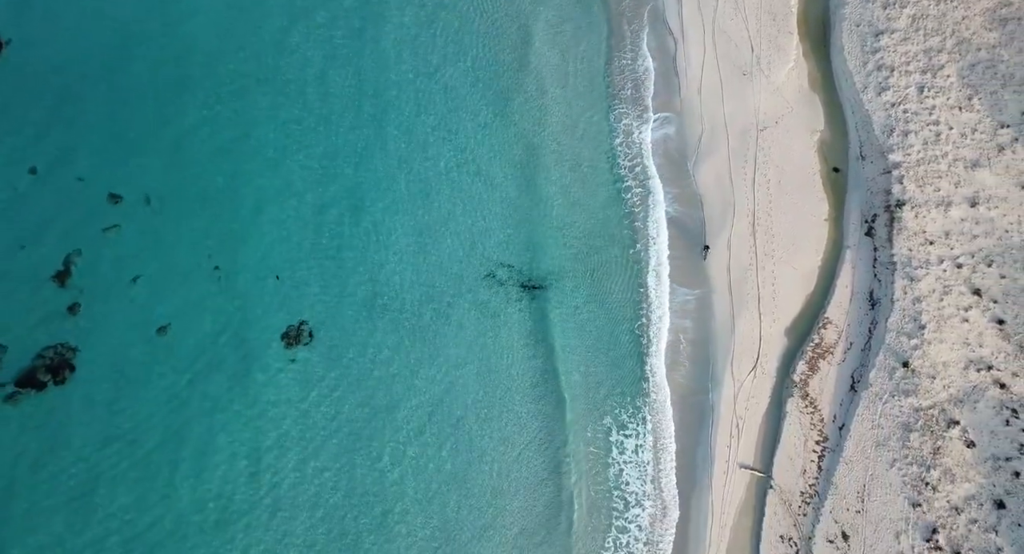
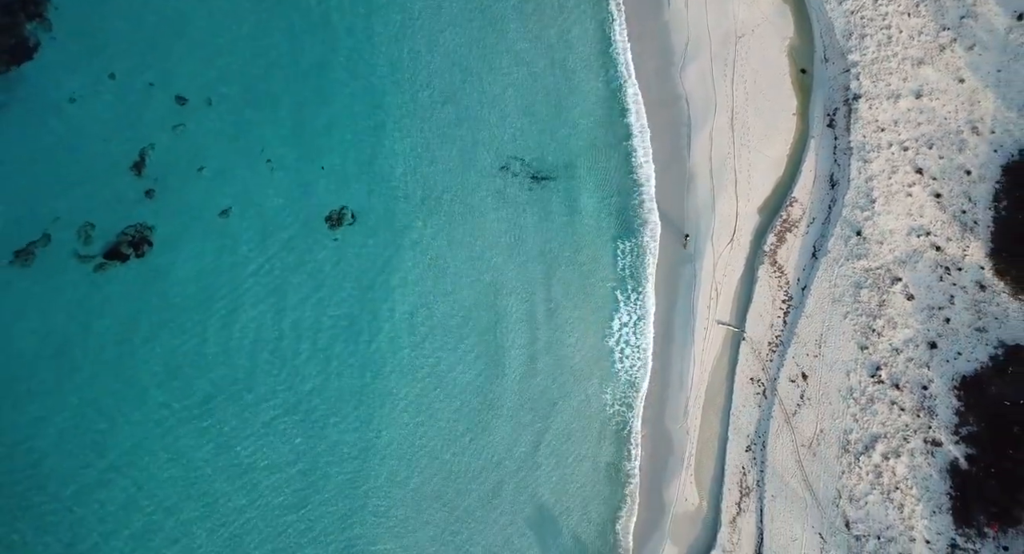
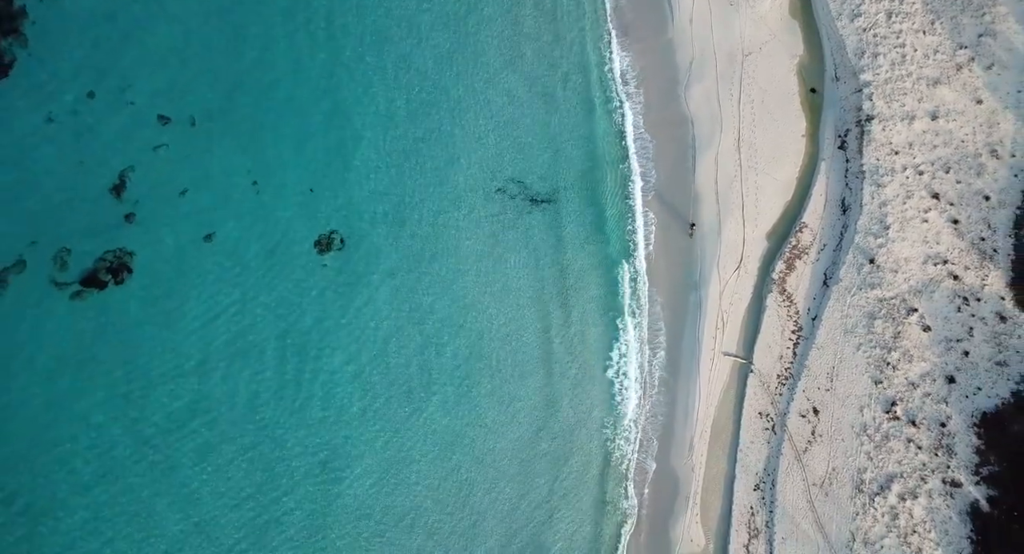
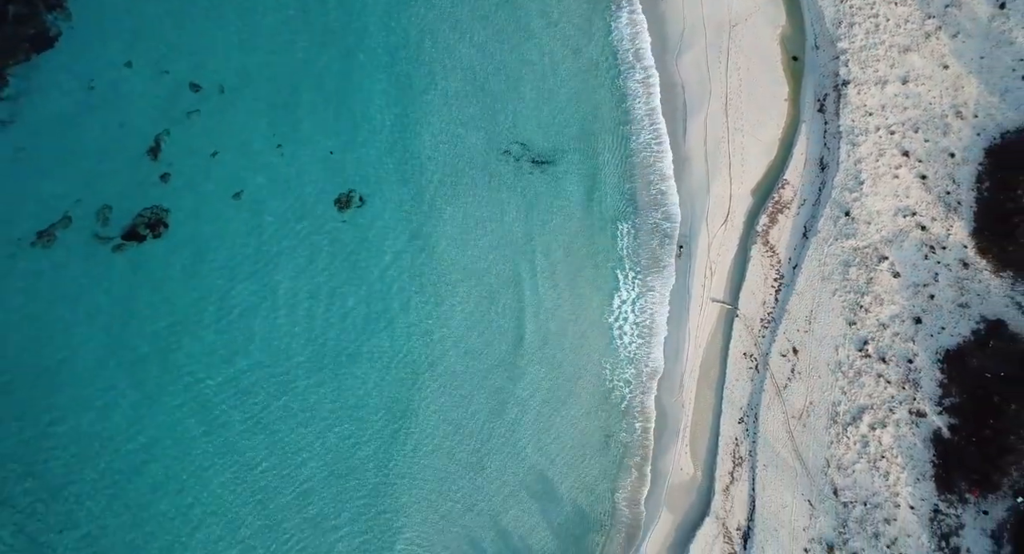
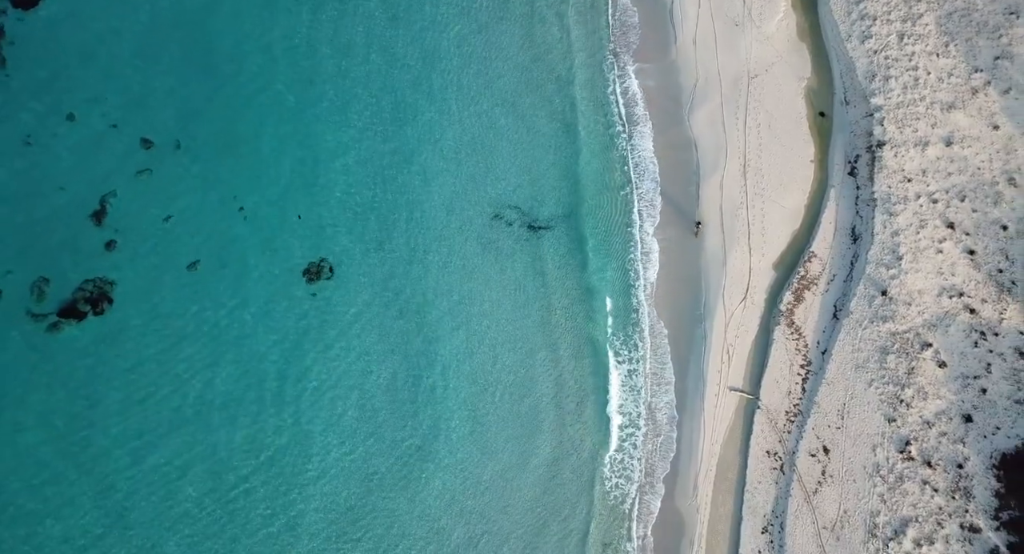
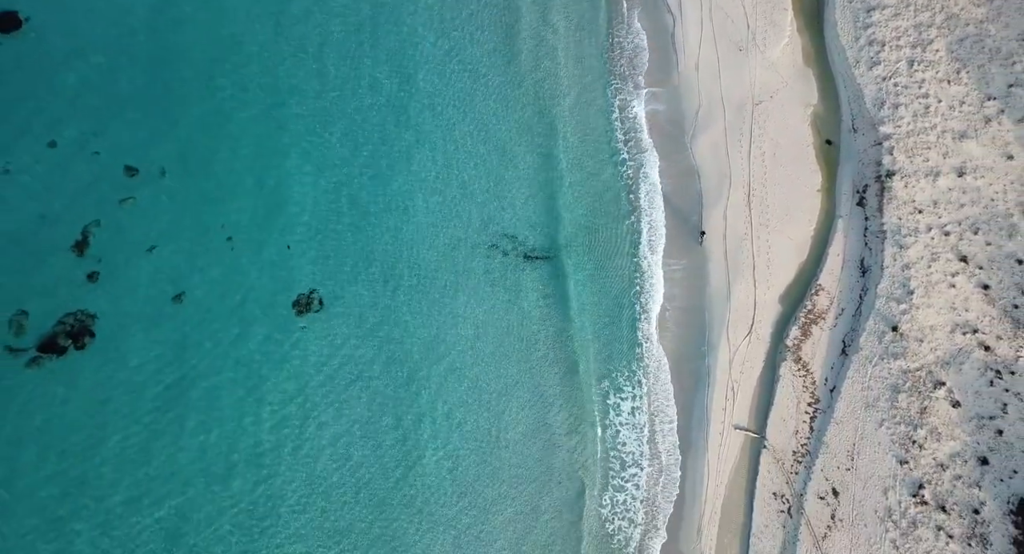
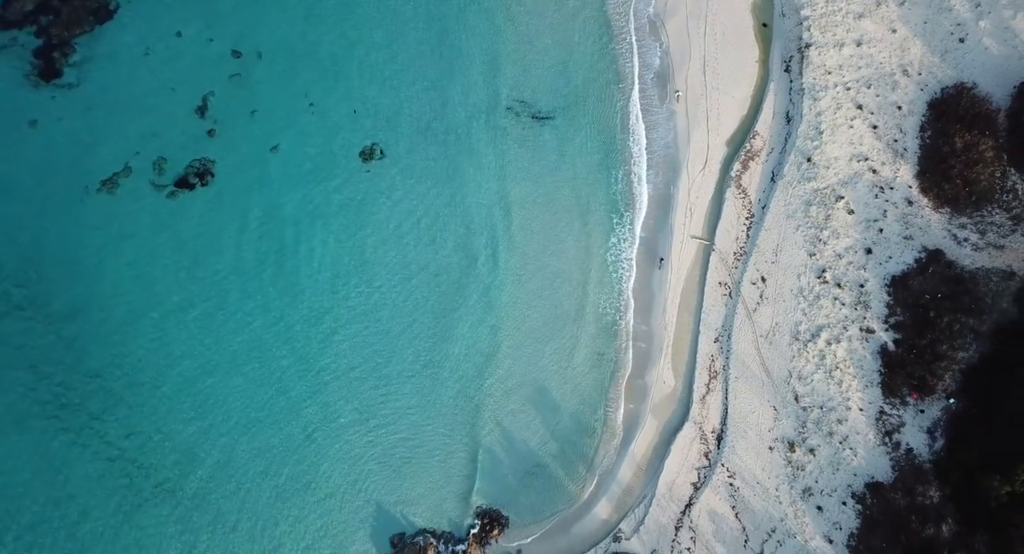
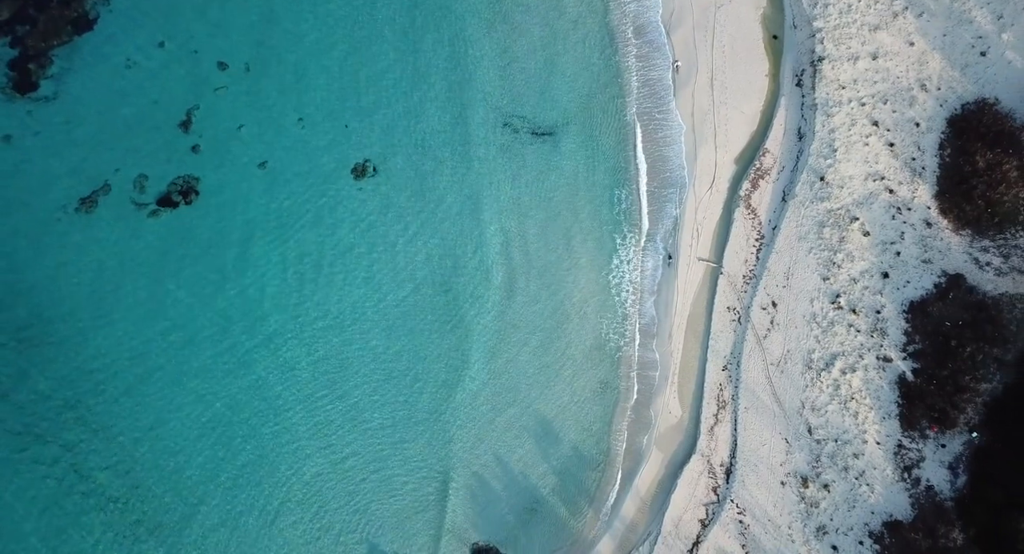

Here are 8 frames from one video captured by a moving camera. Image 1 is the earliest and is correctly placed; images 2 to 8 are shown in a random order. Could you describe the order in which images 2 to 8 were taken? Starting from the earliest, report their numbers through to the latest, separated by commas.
6, 5, 3, 2, 4, 8, 7
